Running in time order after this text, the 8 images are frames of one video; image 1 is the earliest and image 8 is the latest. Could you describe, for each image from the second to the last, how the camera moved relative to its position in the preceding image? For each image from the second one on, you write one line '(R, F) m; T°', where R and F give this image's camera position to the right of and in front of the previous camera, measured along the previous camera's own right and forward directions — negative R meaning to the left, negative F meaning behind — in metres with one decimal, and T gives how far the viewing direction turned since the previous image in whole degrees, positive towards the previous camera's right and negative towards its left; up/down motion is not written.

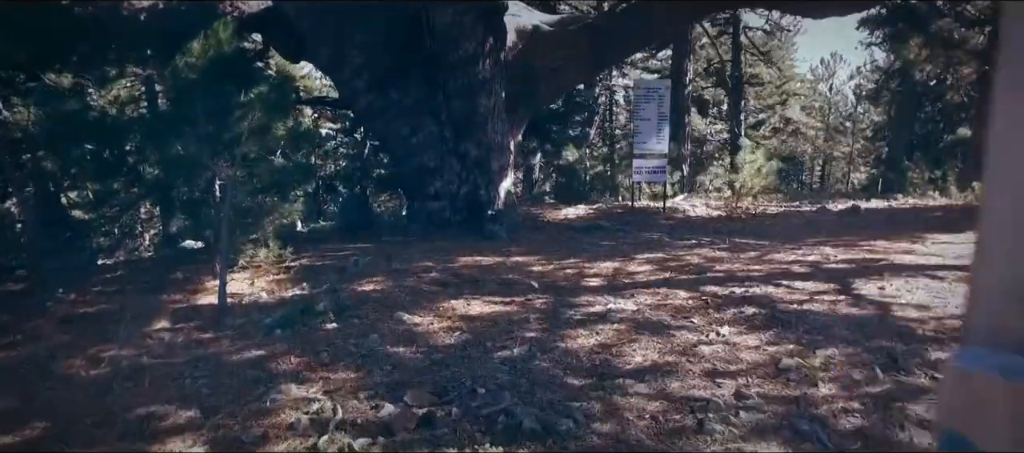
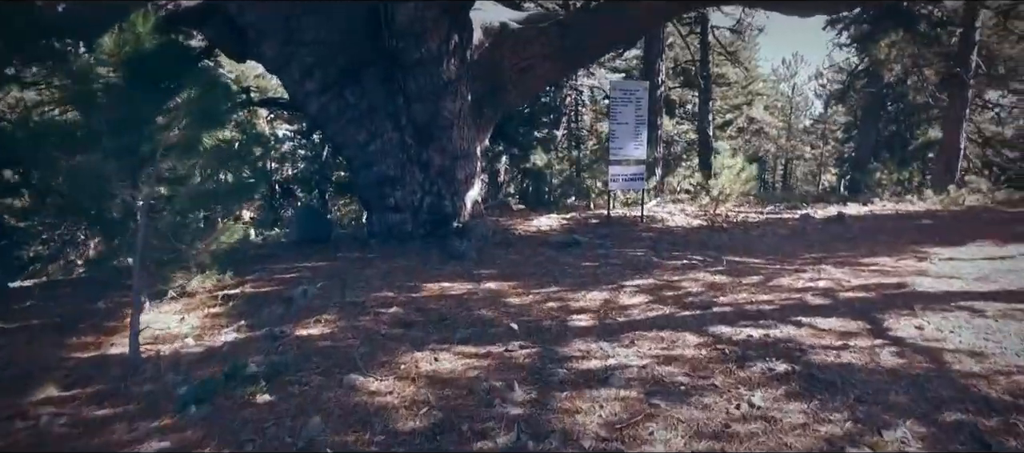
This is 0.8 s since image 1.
(-0.1, +0.8) m; +3°
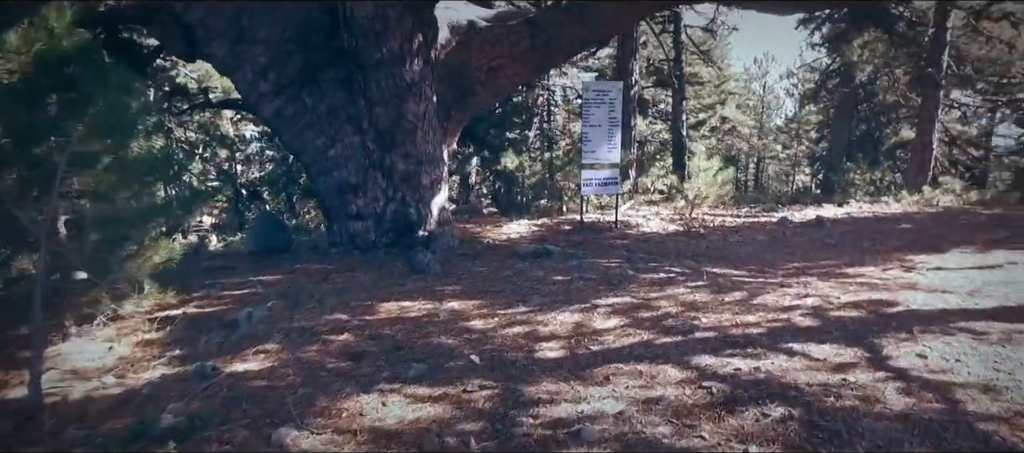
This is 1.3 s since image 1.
(+0.1, +0.4) m; +2°
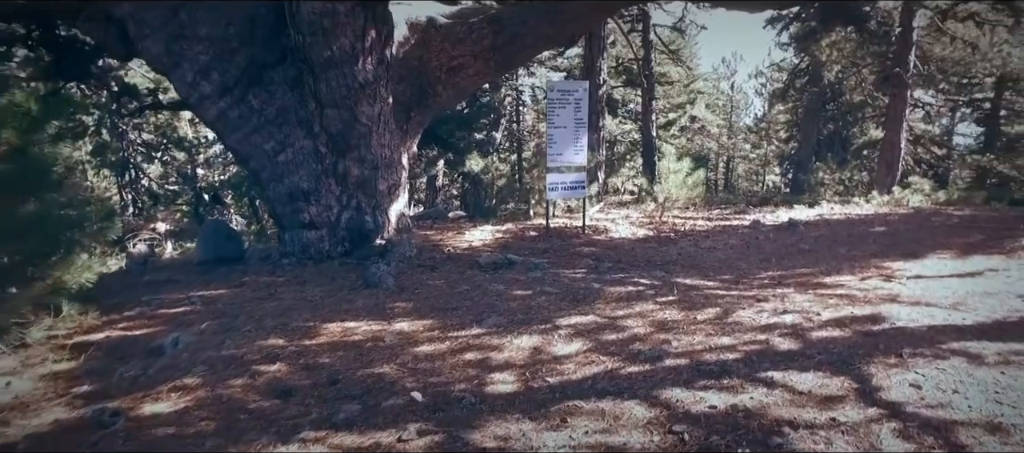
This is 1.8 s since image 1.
(+0.1, +0.4) m; +2°
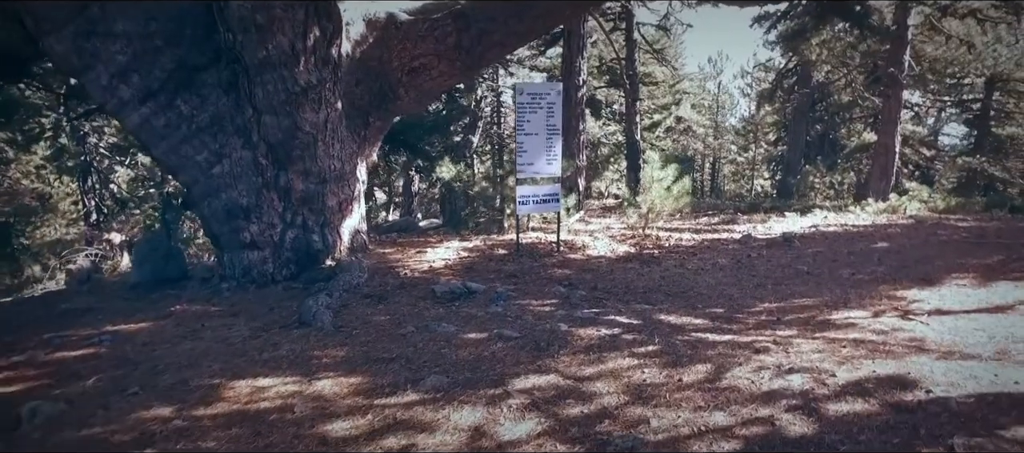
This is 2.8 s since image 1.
(+0.2, +0.9) m; +1°
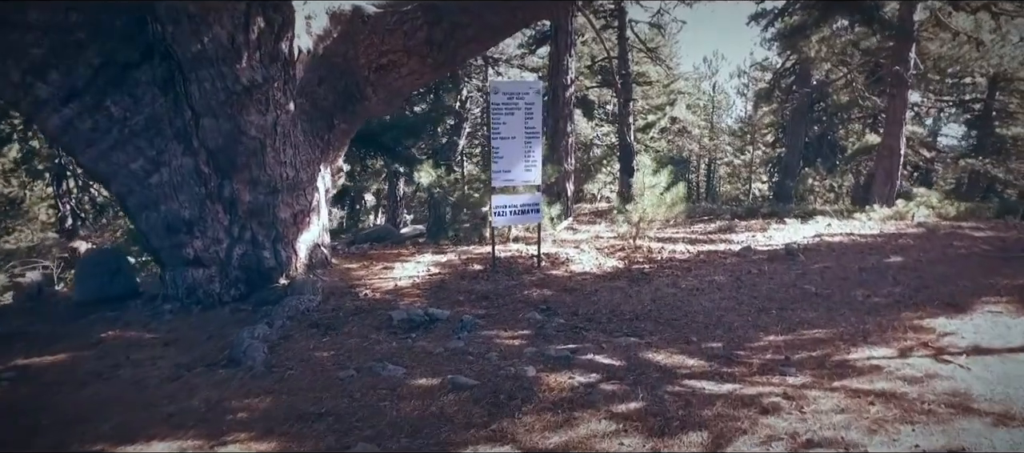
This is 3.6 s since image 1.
(+0.2, +0.8) m; 0°
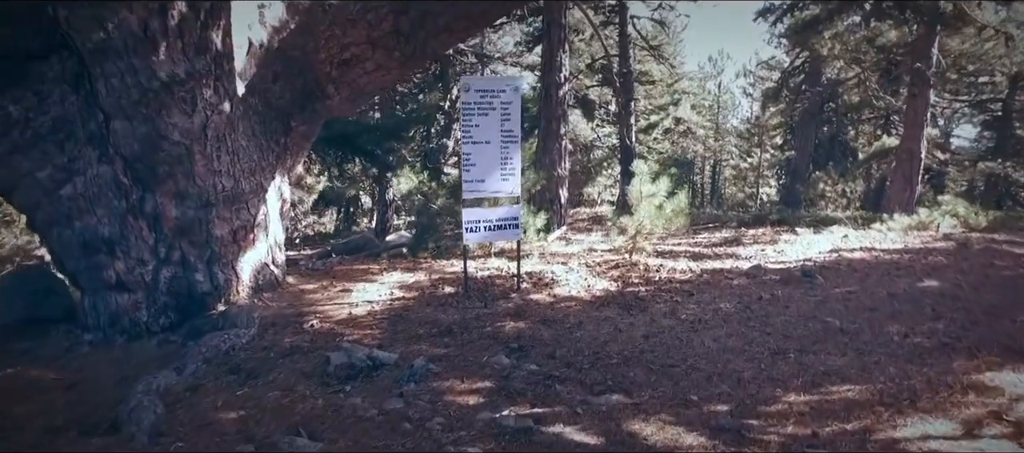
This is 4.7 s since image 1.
(+0.3, +1.0) m; 0°
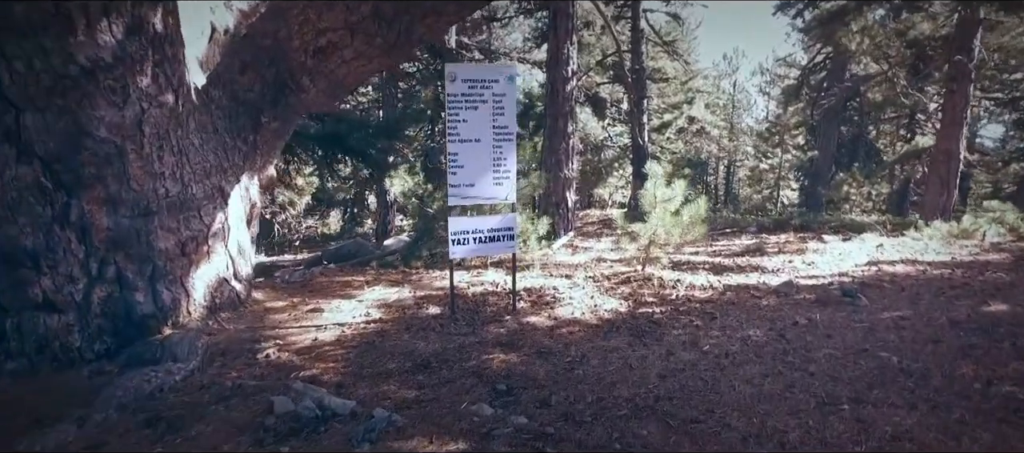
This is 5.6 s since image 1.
(+0.1, +0.9) m; -1°
